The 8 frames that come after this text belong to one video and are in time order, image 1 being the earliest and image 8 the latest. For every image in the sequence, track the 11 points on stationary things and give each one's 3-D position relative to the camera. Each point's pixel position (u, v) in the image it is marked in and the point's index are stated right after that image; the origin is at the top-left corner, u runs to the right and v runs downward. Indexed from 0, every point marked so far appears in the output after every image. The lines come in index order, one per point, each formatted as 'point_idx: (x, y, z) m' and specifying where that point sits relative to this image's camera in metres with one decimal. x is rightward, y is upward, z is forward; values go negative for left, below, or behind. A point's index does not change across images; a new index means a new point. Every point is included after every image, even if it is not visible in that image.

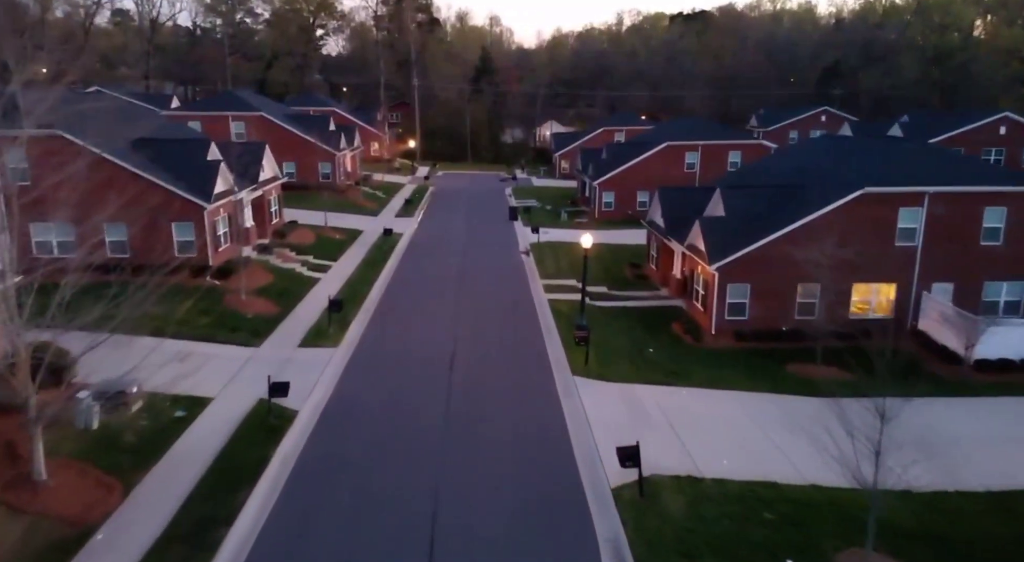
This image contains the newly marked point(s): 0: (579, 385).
0: (+1.6, -2.5, +17.9) m
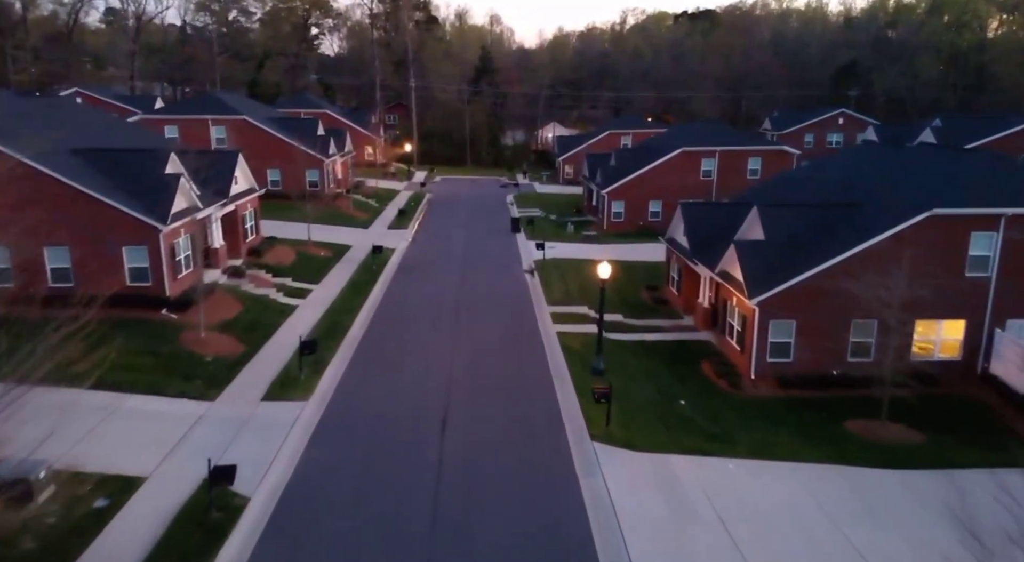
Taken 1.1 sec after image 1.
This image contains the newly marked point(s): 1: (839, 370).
0: (+1.7, -3.4, +14.6) m
1: (+8.4, -2.3, +19.3) m
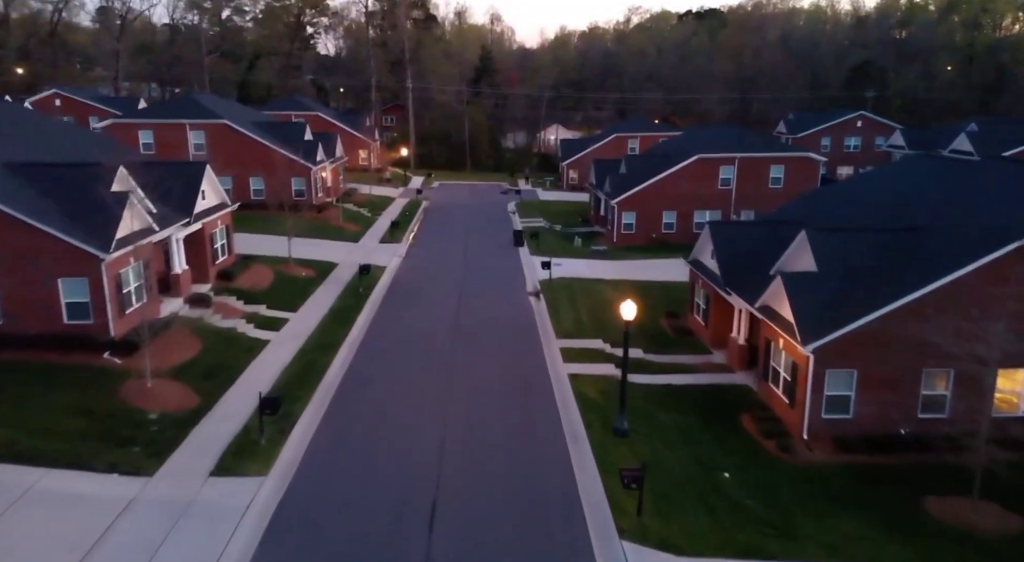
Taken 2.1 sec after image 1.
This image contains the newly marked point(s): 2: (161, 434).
0: (+1.8, -4.2, +11.5) m
1: (+8.5, -3.2, +16.1) m
2: (-7.1, -3.1, +15.1) m
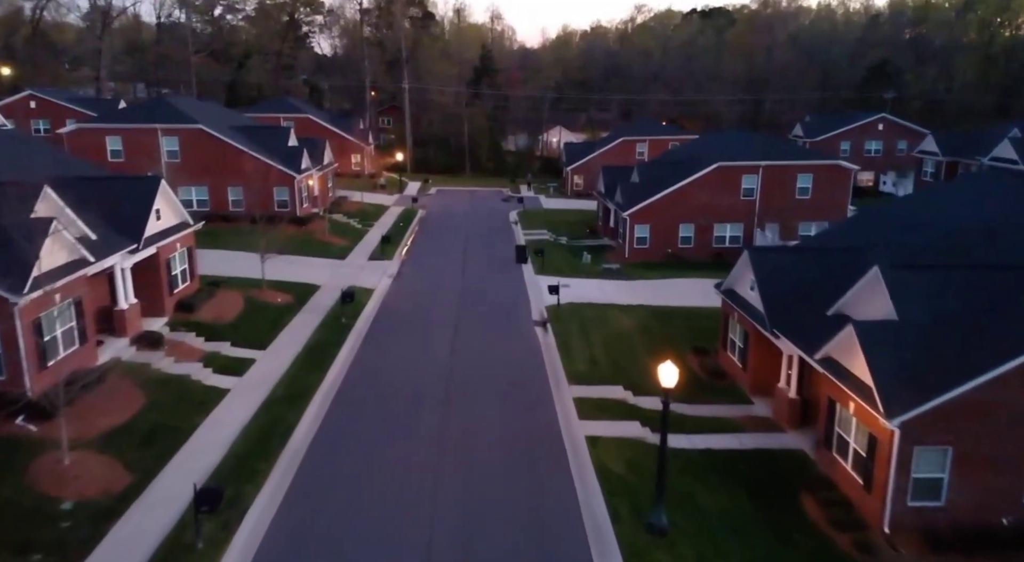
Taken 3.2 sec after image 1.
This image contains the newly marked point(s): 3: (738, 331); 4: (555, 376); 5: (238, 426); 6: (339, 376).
0: (+1.9, -5.1, +8.2) m
1: (+8.6, -4.1, +12.9) m
2: (-6.9, -4.0, +11.8) m
3: (+6.0, -1.4, +19.8) m
4: (+1.1, -2.5, +19.4) m
5: (-5.9, -3.0, +15.9) m
6: (-4.4, -2.5, +19.1) m
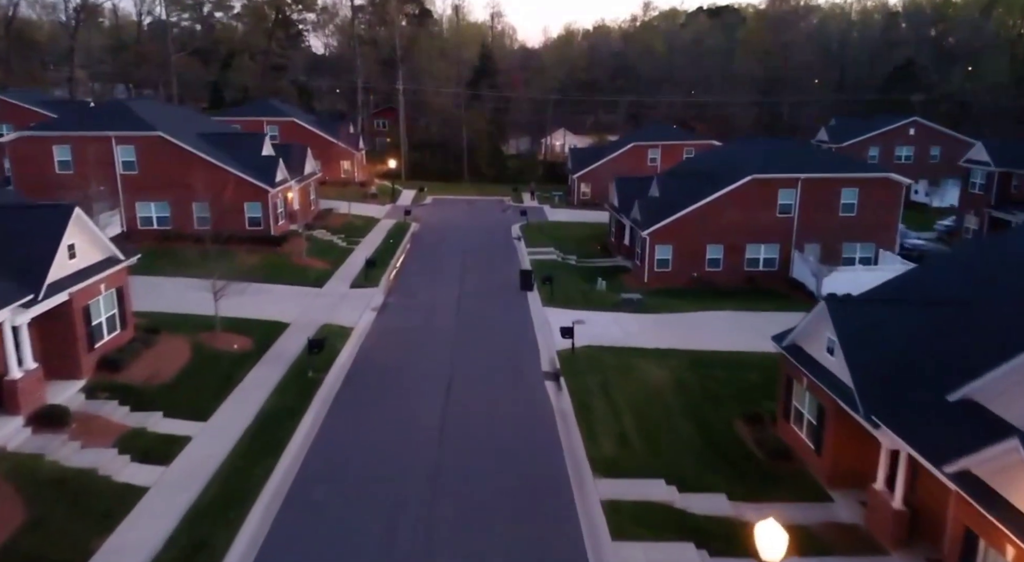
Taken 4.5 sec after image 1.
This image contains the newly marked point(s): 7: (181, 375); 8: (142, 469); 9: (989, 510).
0: (+2.1, -6.3, +3.9) m
1: (+8.8, -5.2, +8.6) m
2: (-6.8, -5.1, +7.5) m
3: (+6.2, -2.5, +15.5) m
4: (+1.2, -3.7, +15.2) m
5: (-5.7, -4.2, +11.6) m
6: (-4.3, -3.6, +14.8) m
7: (-7.9, -2.3, +18.0) m
8: (-6.9, -3.5, +14.1) m
9: (+6.2, -3.0, +9.7) m
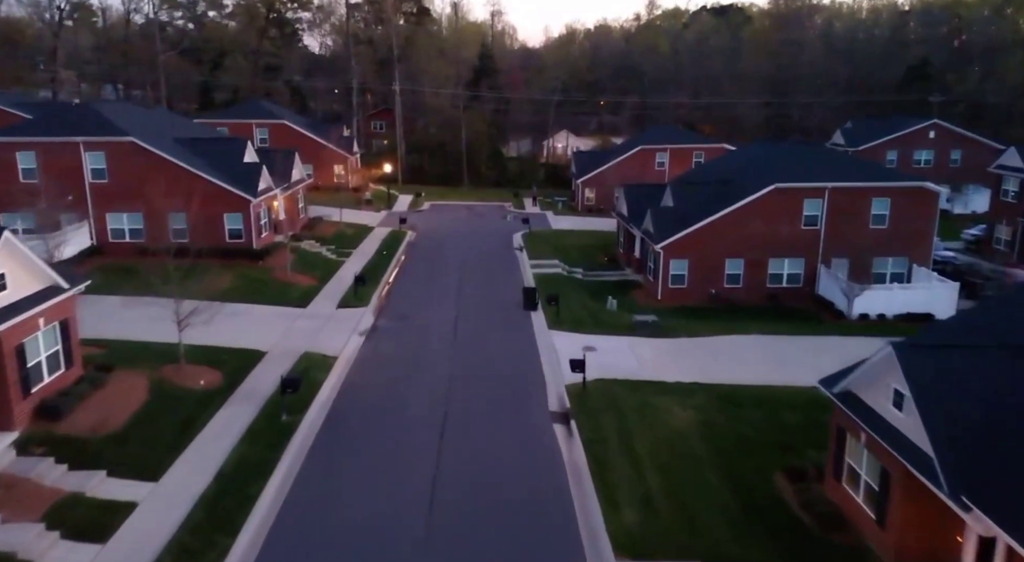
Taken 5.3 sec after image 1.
0: (+2.2, -6.9, +1.5) m
1: (+8.9, -5.9, +6.2) m
2: (-6.7, -5.8, +5.2) m
3: (+6.3, -3.2, +13.1) m
4: (+1.3, -4.3, +12.8) m
5: (-5.6, -4.9, +9.2) m
6: (-4.2, -4.3, +12.5) m
7: (-7.8, -2.9, +15.6) m
8: (-6.8, -4.2, +11.7) m
9: (+6.3, -3.6, +7.3) m
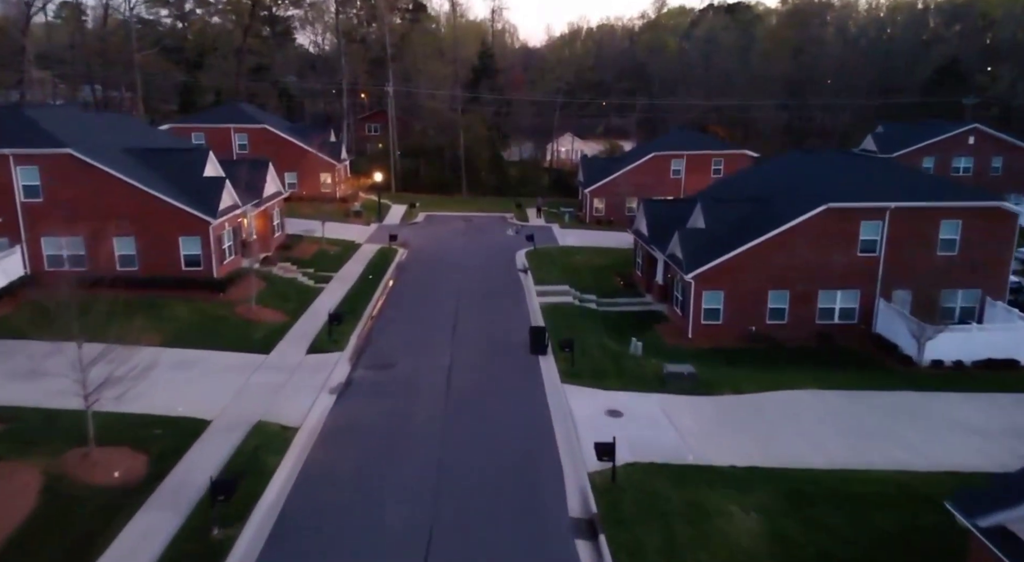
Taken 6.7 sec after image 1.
0: (+2.3, -8.1, -2.6) m
1: (+9.0, -7.0, +2.0) m
2: (-6.6, -6.9, +1.0) m
3: (+6.4, -4.3, +9.0) m
4: (+1.5, -5.5, +8.6) m
5: (-5.5, -6.0, +5.0) m
6: (-4.0, -5.4, +8.3) m
7: (-7.7, -4.1, +11.4) m
8: (-6.7, -5.3, +7.5) m
9: (+6.5, -4.8, +3.1) m
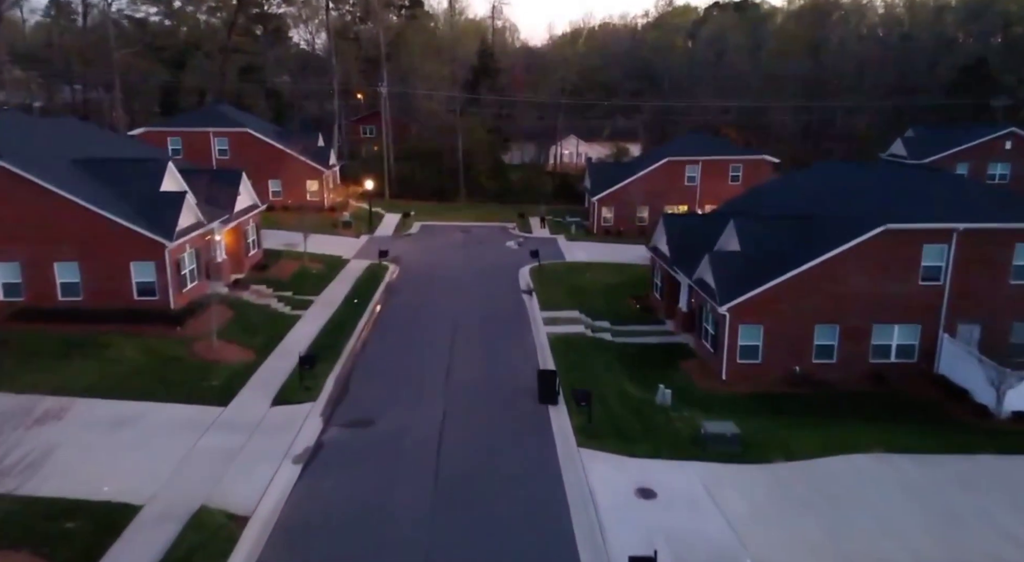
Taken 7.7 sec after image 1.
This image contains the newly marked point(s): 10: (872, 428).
0: (+2.4, -9.0, -6.0) m
1: (+9.1, -7.9, -1.3) m
2: (-6.4, -7.8, -2.4) m
3: (+6.5, -5.2, +5.6) m
4: (+1.6, -6.4, +5.2) m
5: (-5.3, -6.9, +1.7) m
6: (-3.9, -6.3, +4.9) m
7: (-7.6, -5.0, +8.1) m
8: (-6.6, -6.2, +4.1) m
9: (+6.6, -5.6, -0.2) m
10: (+8.5, -3.4, +17.8) m
